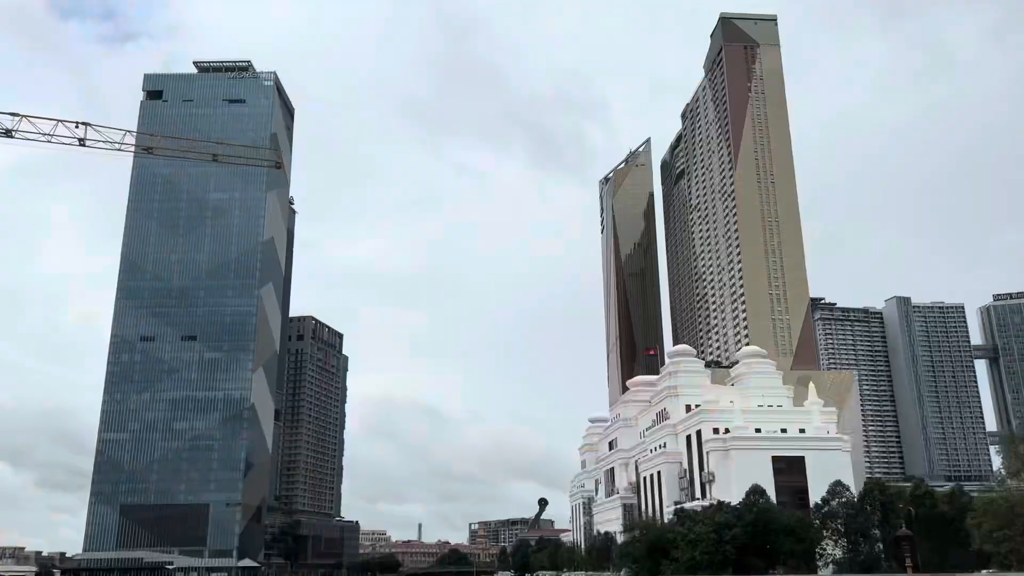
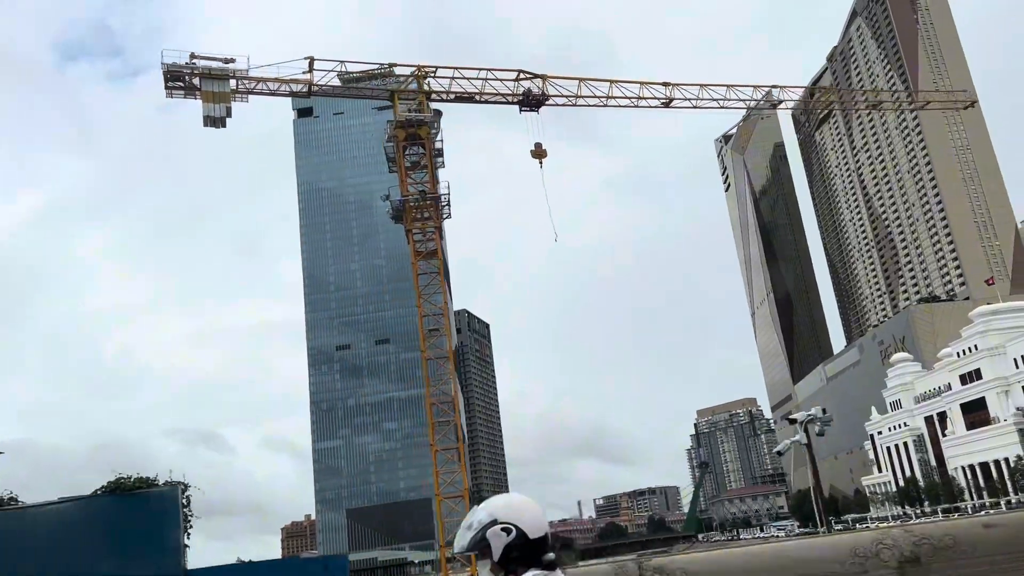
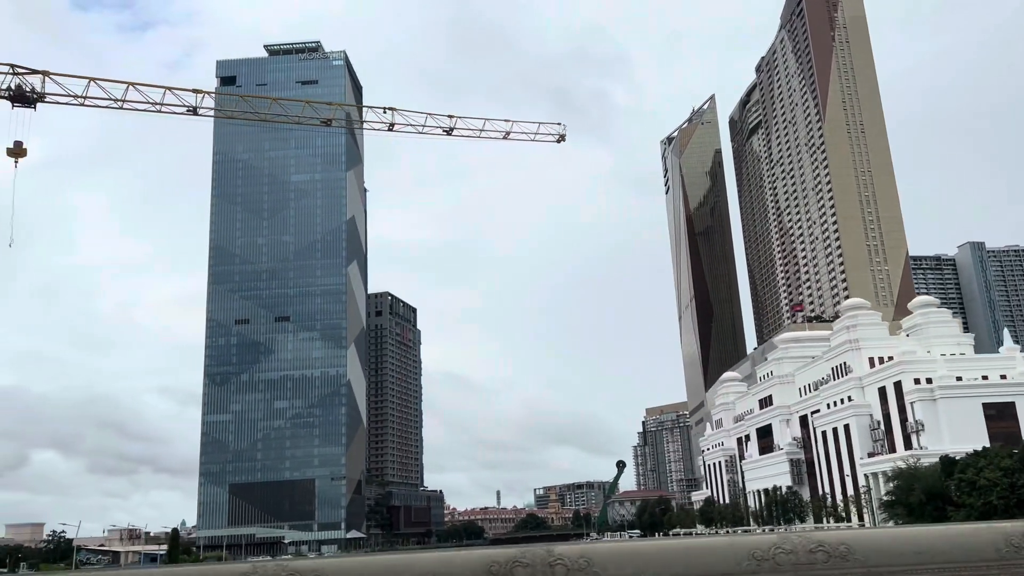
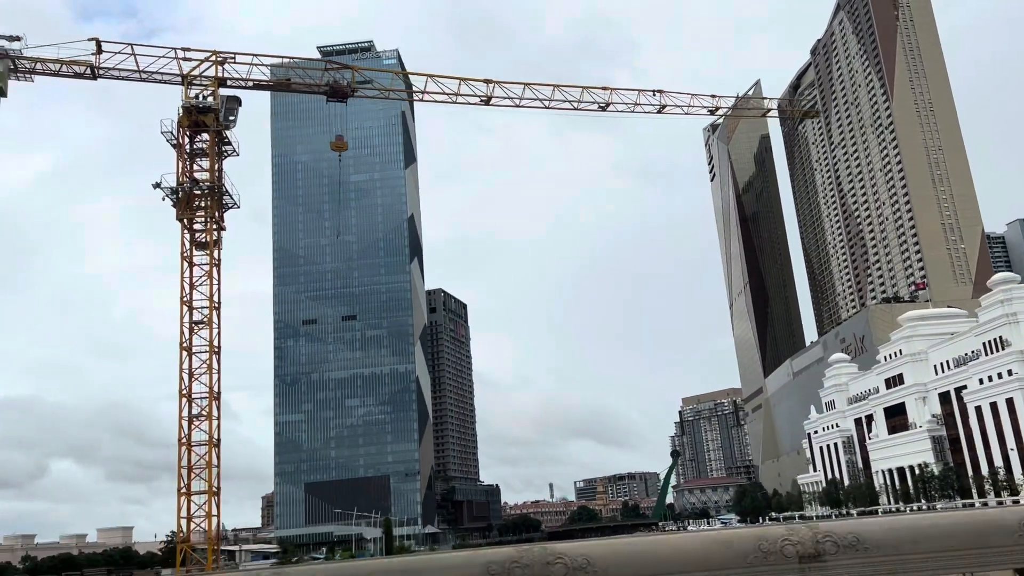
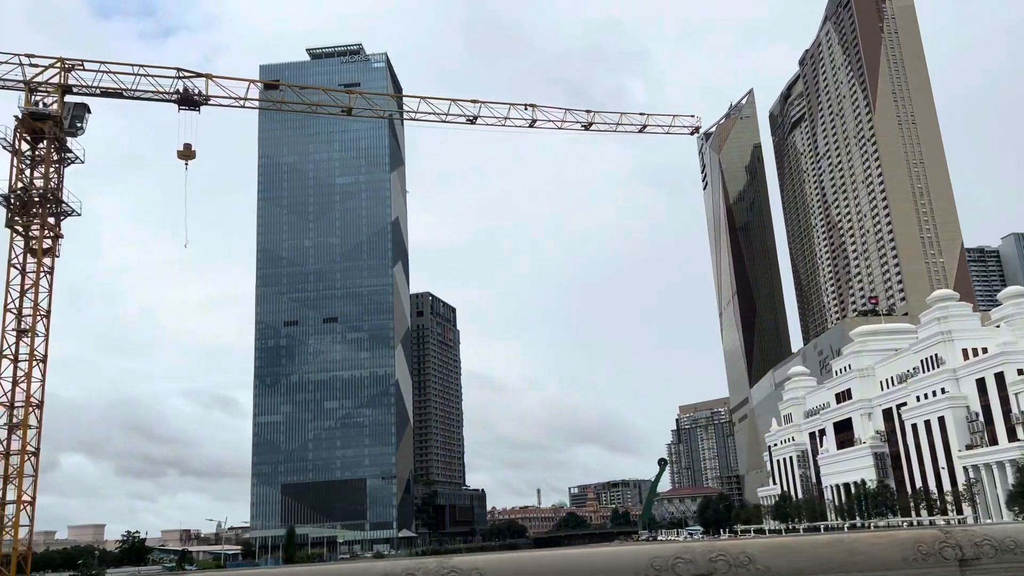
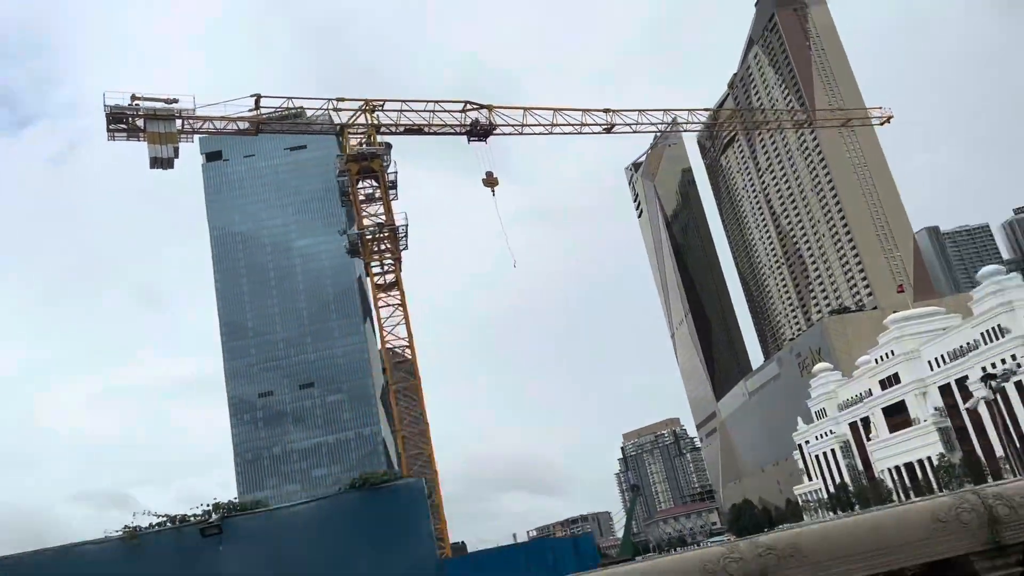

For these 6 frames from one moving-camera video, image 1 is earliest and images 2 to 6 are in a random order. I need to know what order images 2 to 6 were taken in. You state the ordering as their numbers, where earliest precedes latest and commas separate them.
3, 5, 4, 2, 6
